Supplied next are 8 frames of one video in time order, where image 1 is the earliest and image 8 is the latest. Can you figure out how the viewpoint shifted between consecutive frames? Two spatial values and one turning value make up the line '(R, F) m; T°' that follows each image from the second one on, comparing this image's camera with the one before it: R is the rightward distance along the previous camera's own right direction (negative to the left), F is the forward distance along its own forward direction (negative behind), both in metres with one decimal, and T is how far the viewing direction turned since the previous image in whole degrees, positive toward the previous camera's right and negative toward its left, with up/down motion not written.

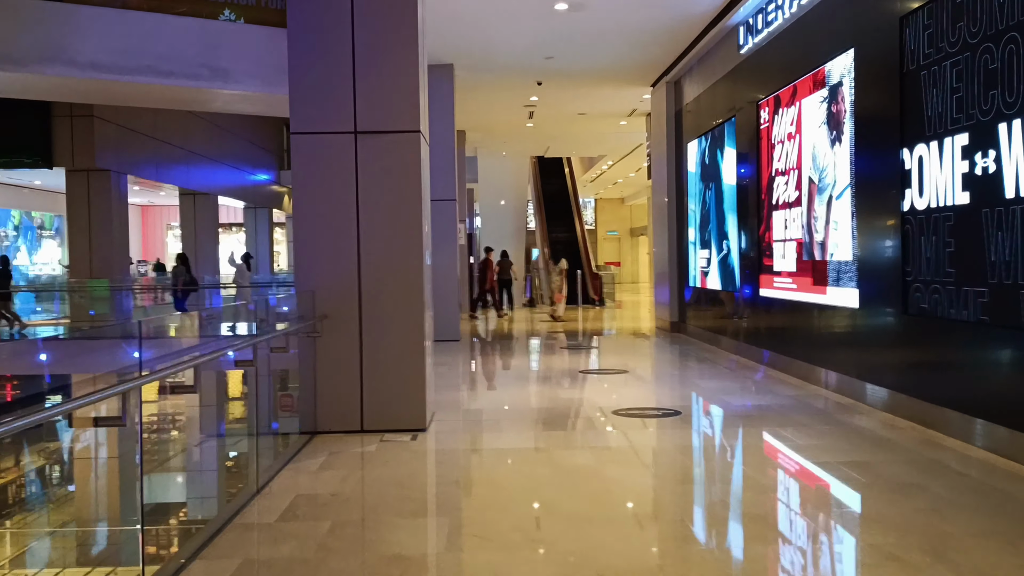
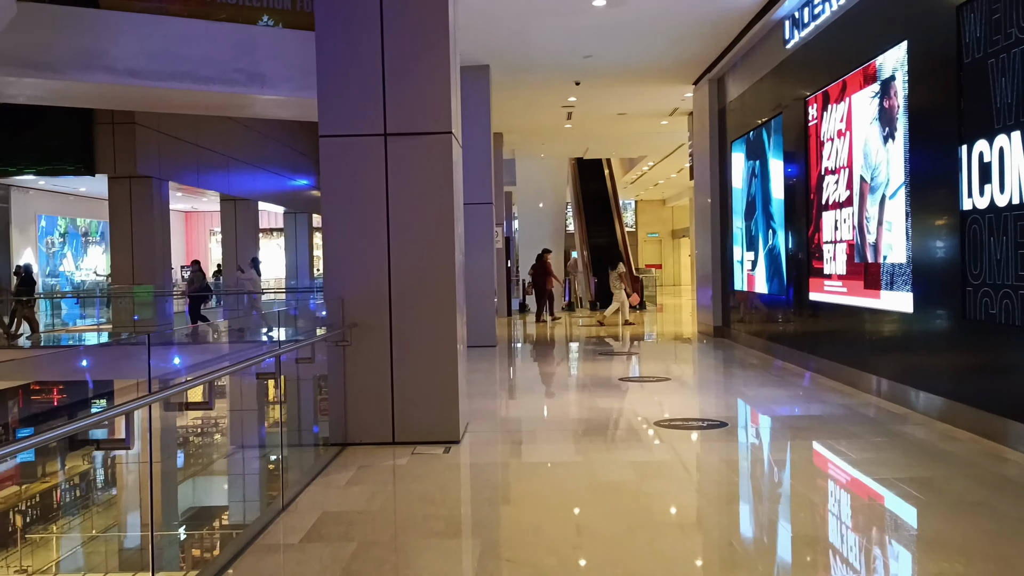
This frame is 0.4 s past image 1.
(0.0, +0.2) m; -3°
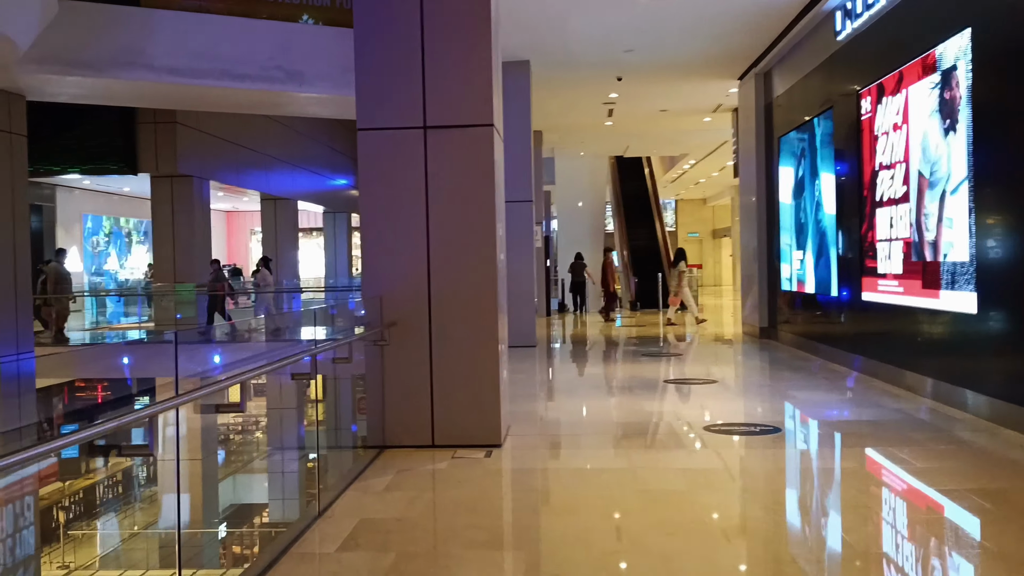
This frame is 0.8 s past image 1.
(0.0, +0.2) m; -3°
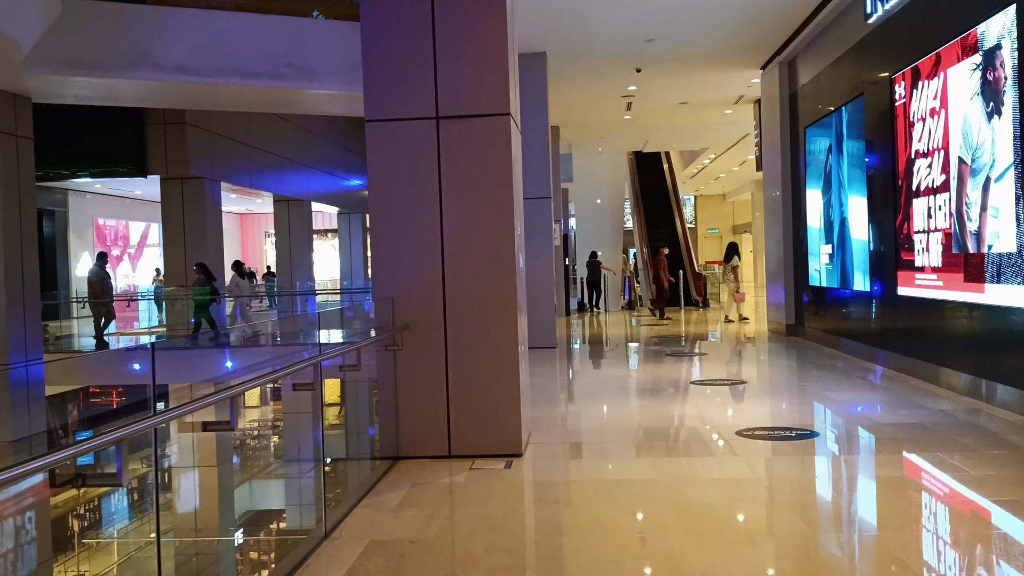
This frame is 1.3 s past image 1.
(0.0, +0.3) m; -1°
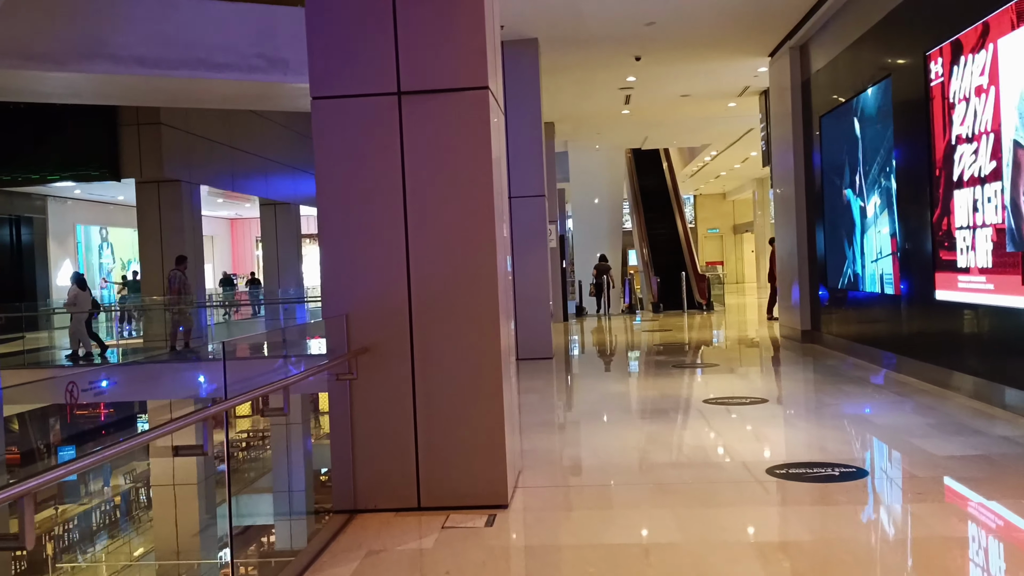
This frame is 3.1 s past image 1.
(+0.1, +0.8) m; 0°
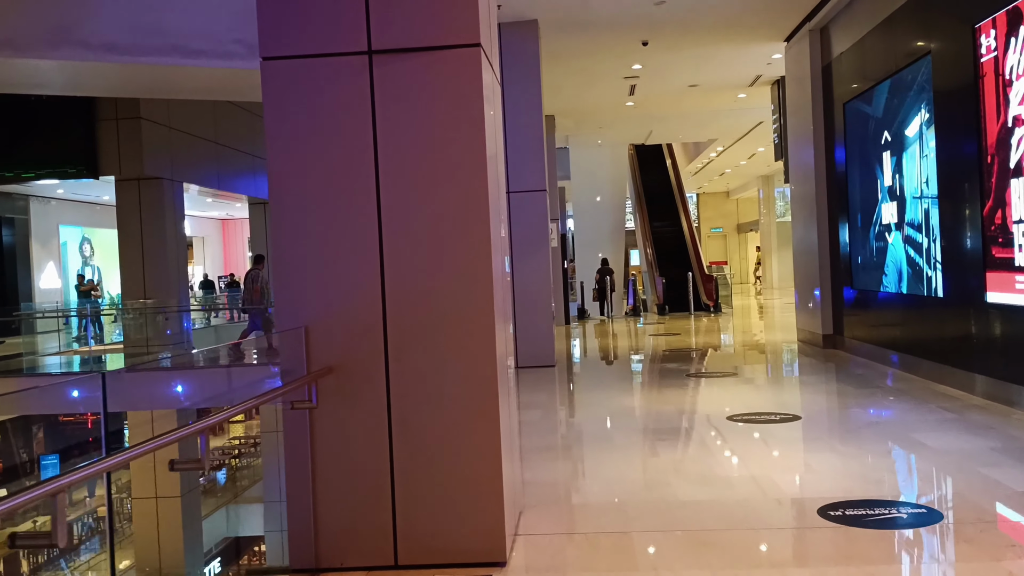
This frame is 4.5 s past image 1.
(0.0, +0.7) m; 0°
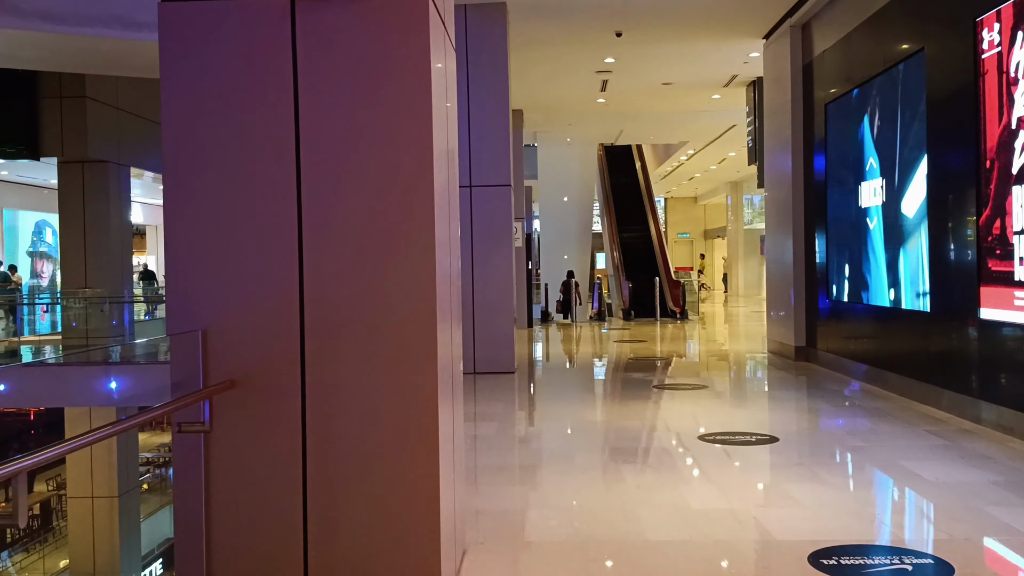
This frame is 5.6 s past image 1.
(+0.1, +0.5) m; +3°
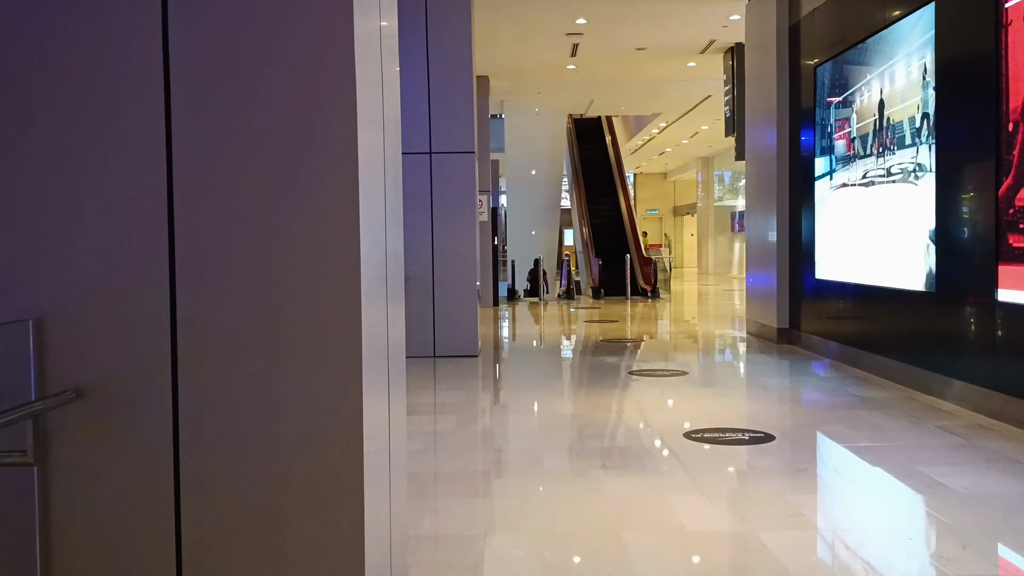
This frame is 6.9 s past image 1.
(0.0, +0.6) m; +3°
